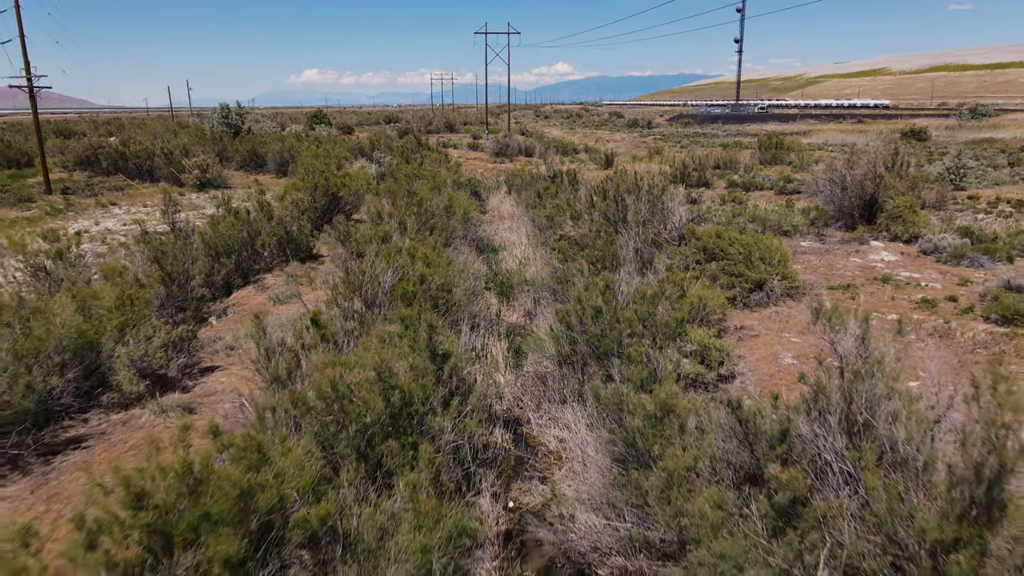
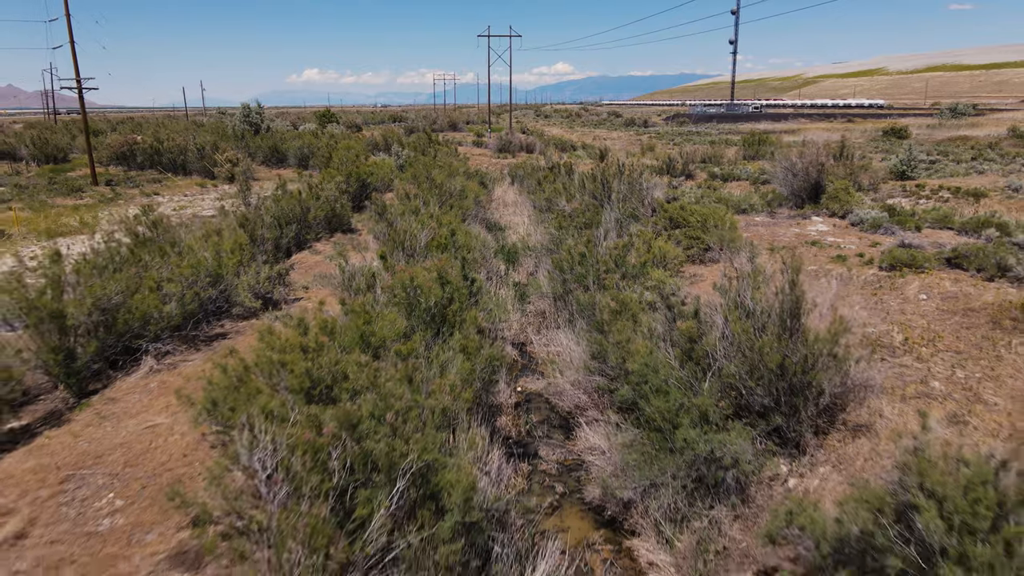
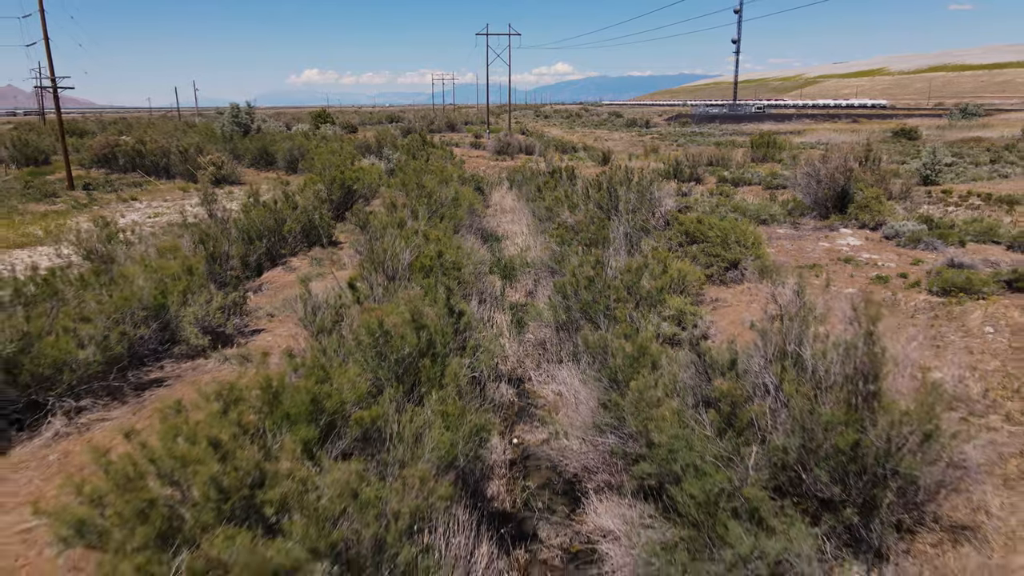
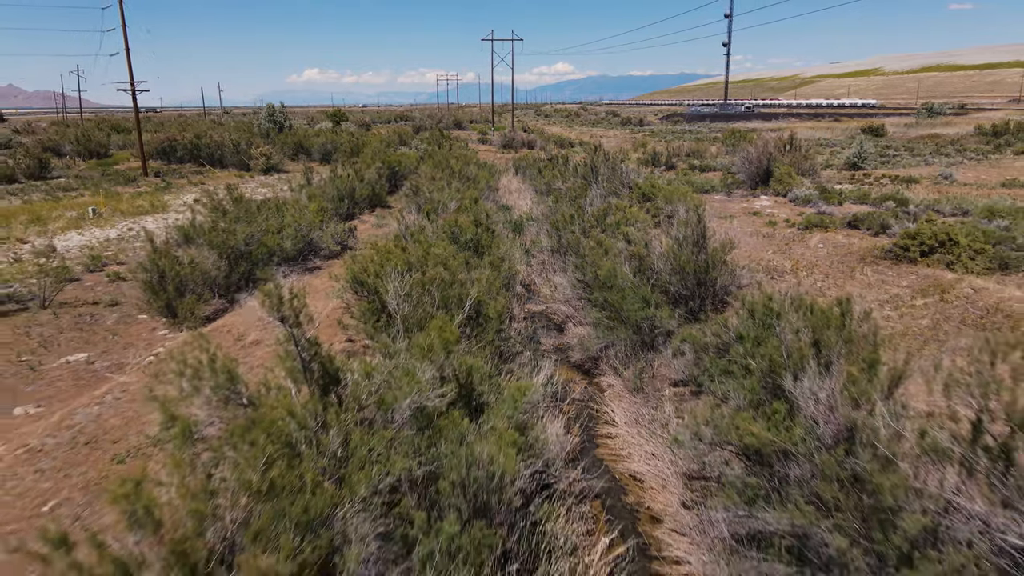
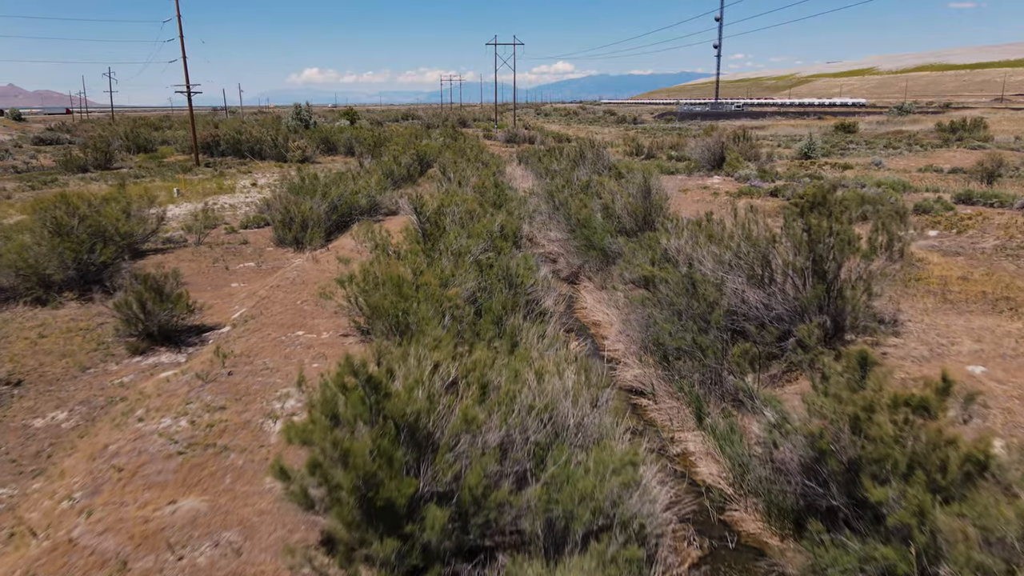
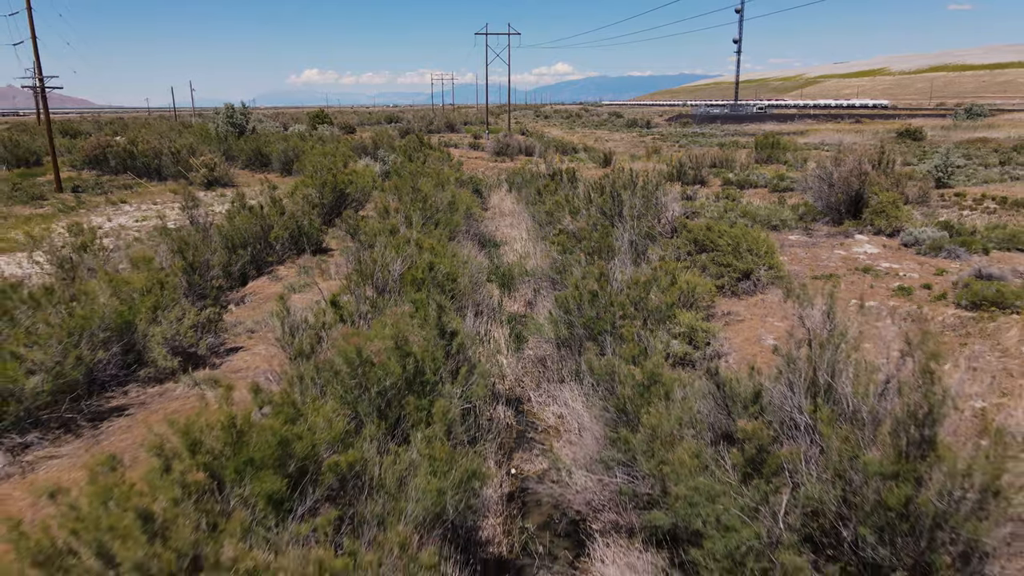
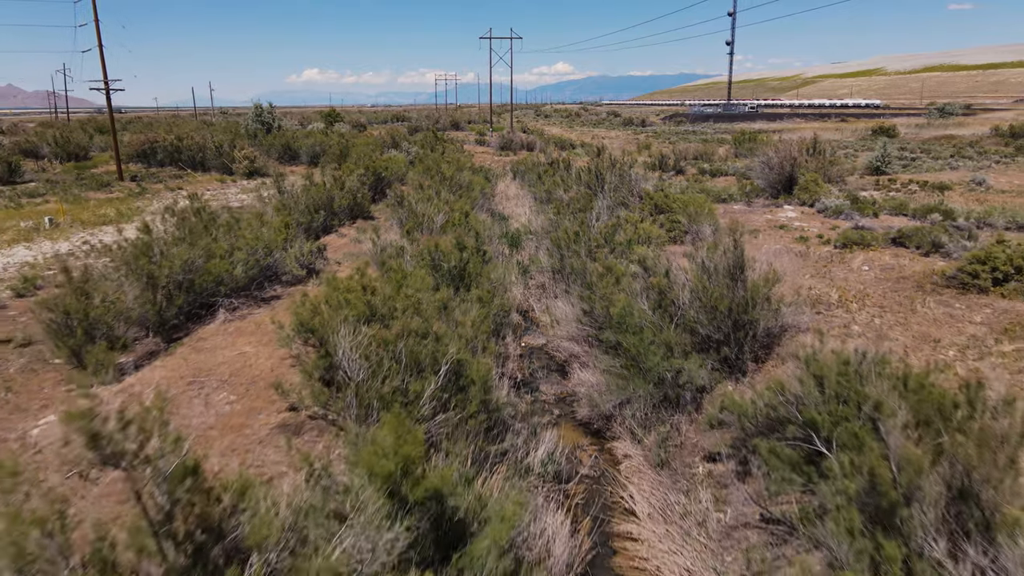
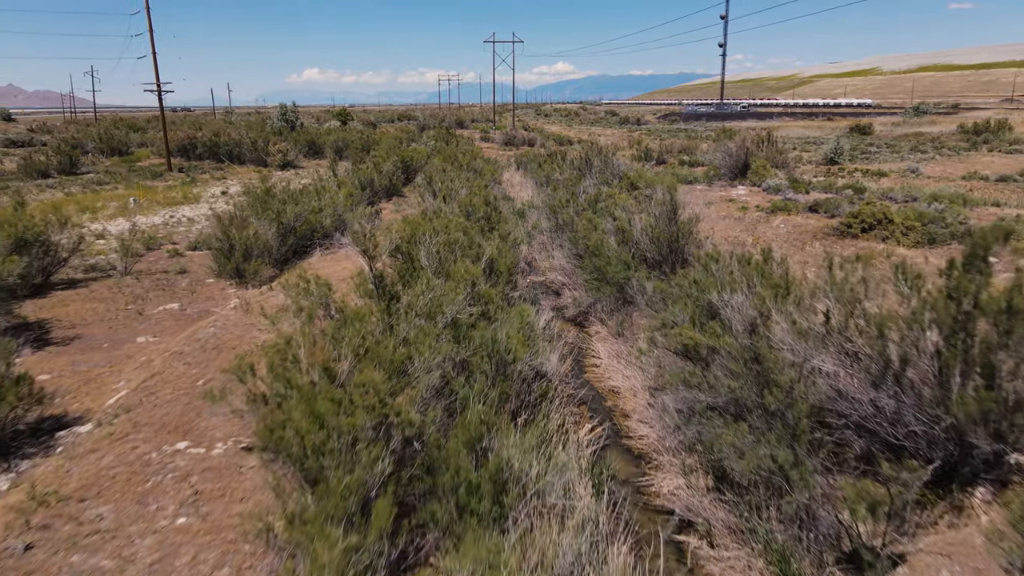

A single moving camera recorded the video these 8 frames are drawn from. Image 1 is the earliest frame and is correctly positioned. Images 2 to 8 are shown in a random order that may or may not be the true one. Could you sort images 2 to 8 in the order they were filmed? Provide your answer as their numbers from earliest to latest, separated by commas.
6, 3, 2, 7, 4, 8, 5
